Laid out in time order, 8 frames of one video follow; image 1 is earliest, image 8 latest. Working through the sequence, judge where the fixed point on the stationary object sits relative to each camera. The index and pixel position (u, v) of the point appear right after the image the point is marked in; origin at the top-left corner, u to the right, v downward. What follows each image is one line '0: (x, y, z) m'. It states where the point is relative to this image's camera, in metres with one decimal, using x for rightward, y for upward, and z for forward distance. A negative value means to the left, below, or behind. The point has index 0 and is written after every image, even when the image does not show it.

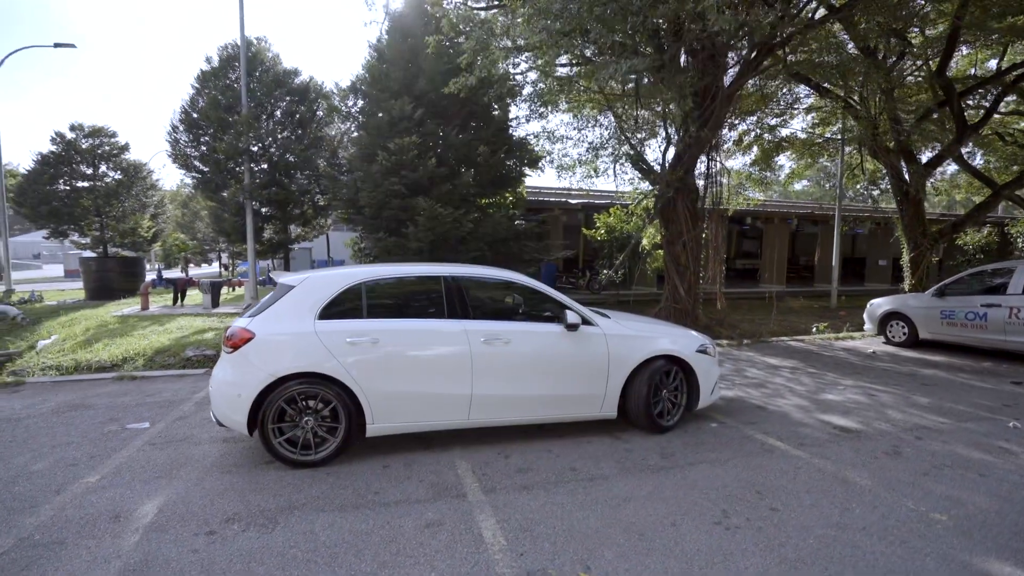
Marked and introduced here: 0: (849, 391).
0: (+4.3, -1.3, +6.2) m
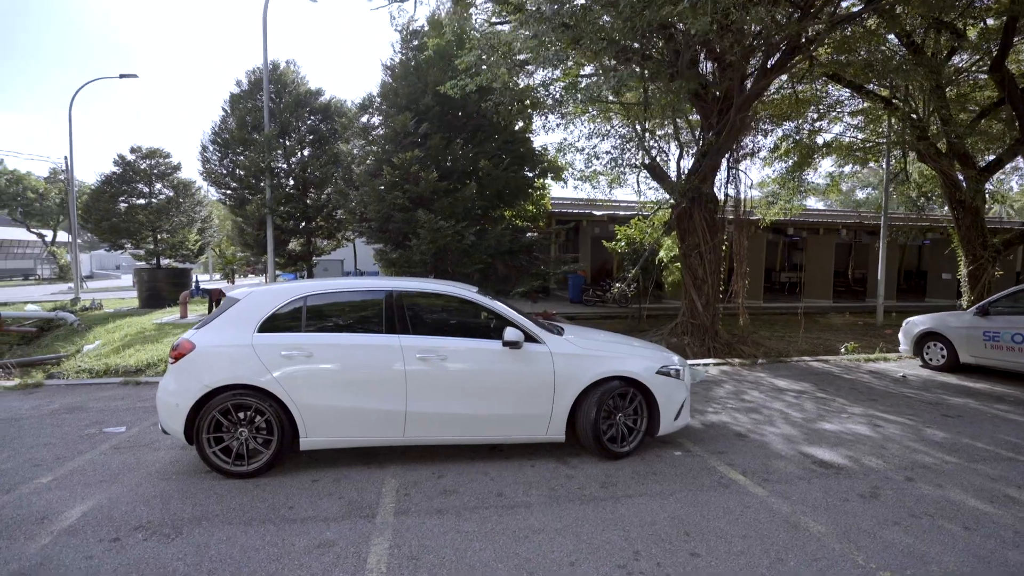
0: (+3.9, -1.5, +5.6) m
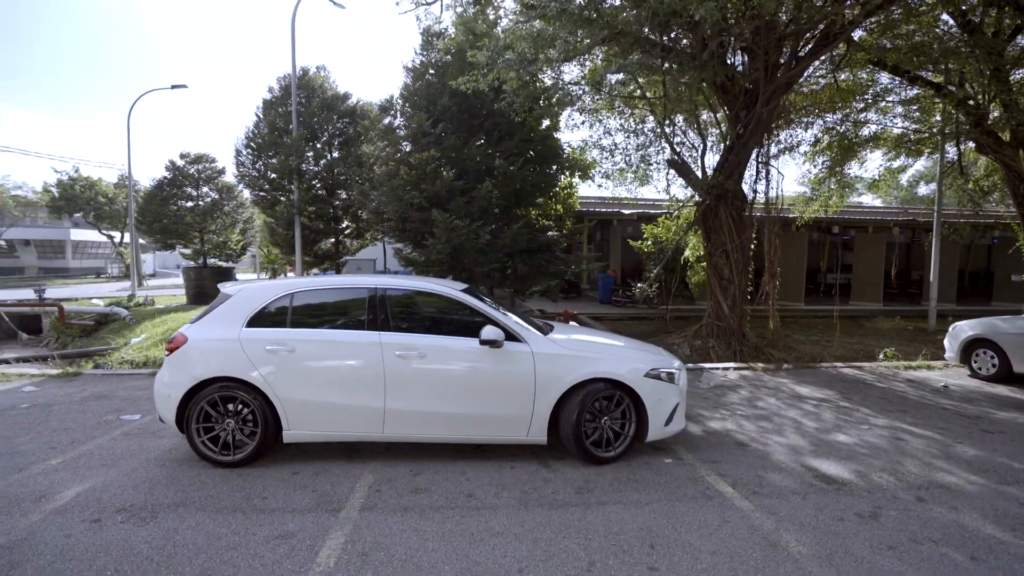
0: (+3.8, -1.5, +5.1) m
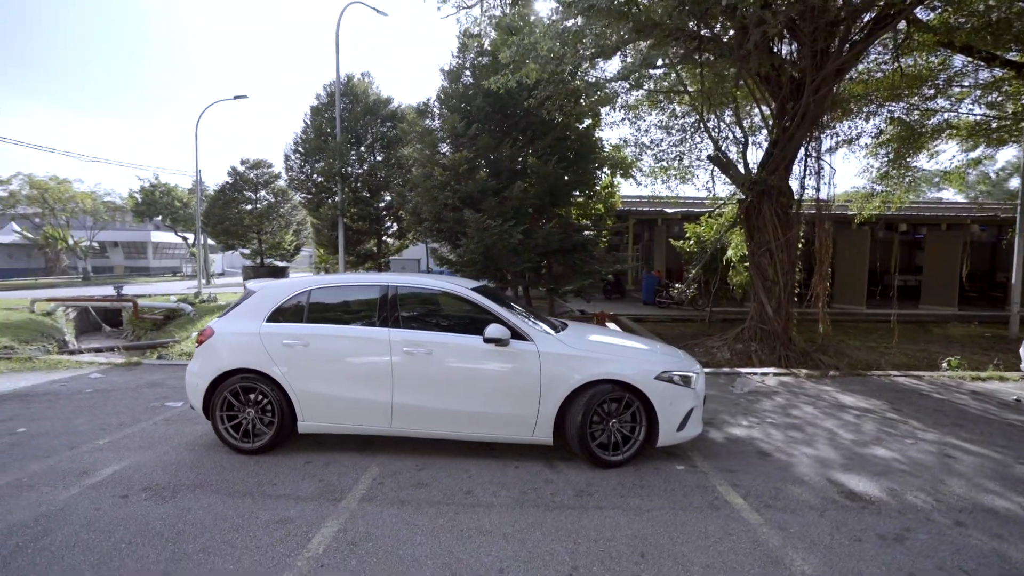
0: (+3.9, -1.6, +4.7) m
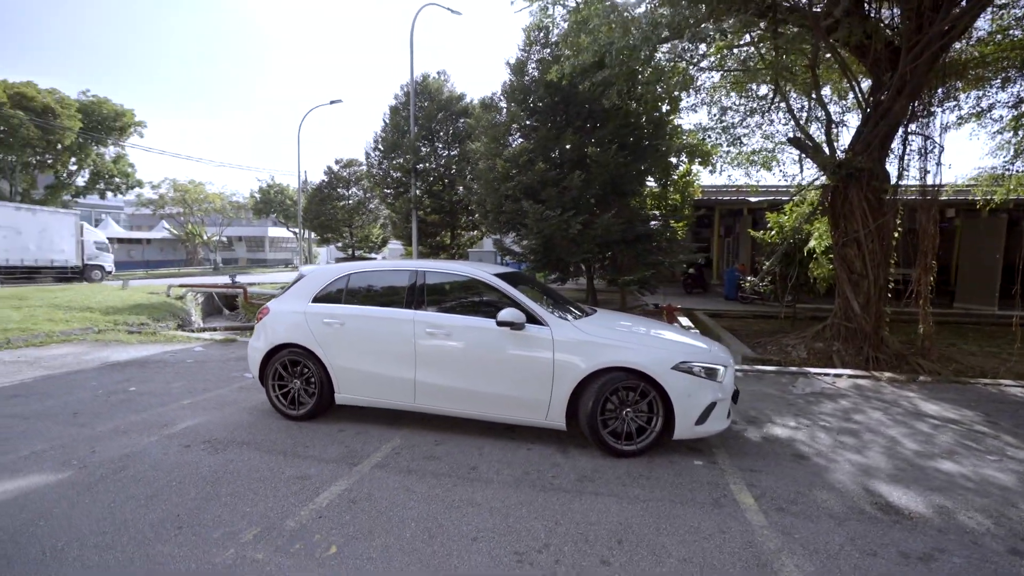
0: (+4.1, -1.5, +4.0) m
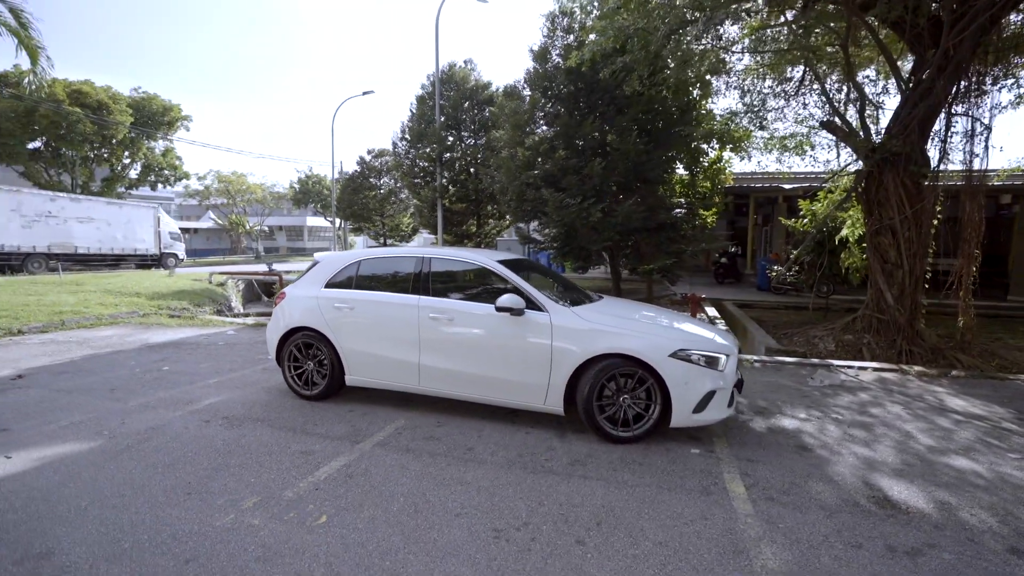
0: (+4.0, -1.4, +3.8) m
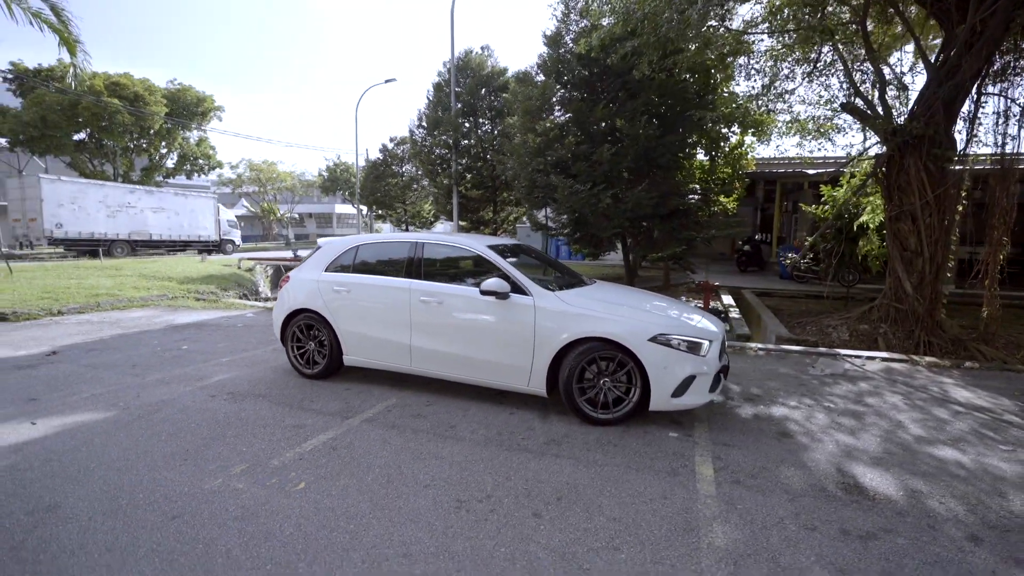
0: (+3.8, -1.3, +3.7) m
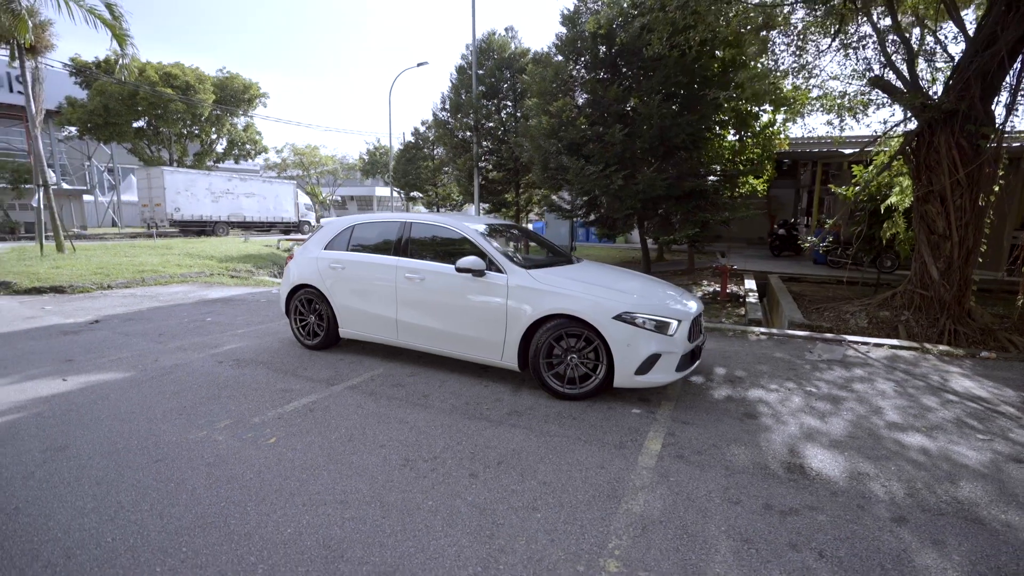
0: (+3.5, -1.2, +3.6) m
